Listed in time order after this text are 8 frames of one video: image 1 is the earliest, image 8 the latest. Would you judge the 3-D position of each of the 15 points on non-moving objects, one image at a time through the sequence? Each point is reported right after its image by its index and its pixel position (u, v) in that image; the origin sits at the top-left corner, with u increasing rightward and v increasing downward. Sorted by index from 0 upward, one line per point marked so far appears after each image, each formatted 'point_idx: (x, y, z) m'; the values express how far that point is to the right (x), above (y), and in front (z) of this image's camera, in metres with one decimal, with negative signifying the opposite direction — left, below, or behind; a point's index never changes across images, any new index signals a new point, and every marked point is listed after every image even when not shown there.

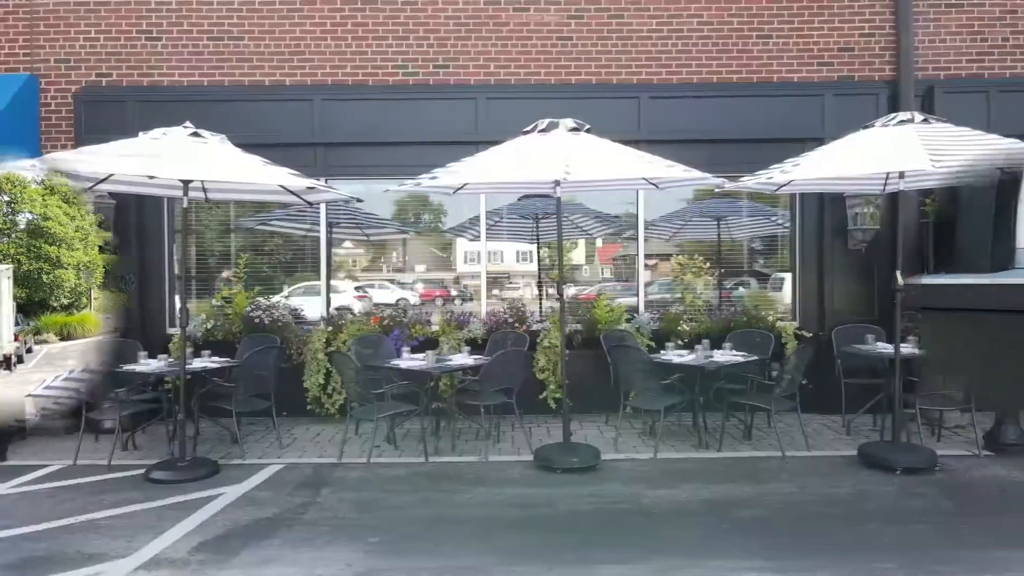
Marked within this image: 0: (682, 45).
0: (+1.2, +1.7, +7.7) m
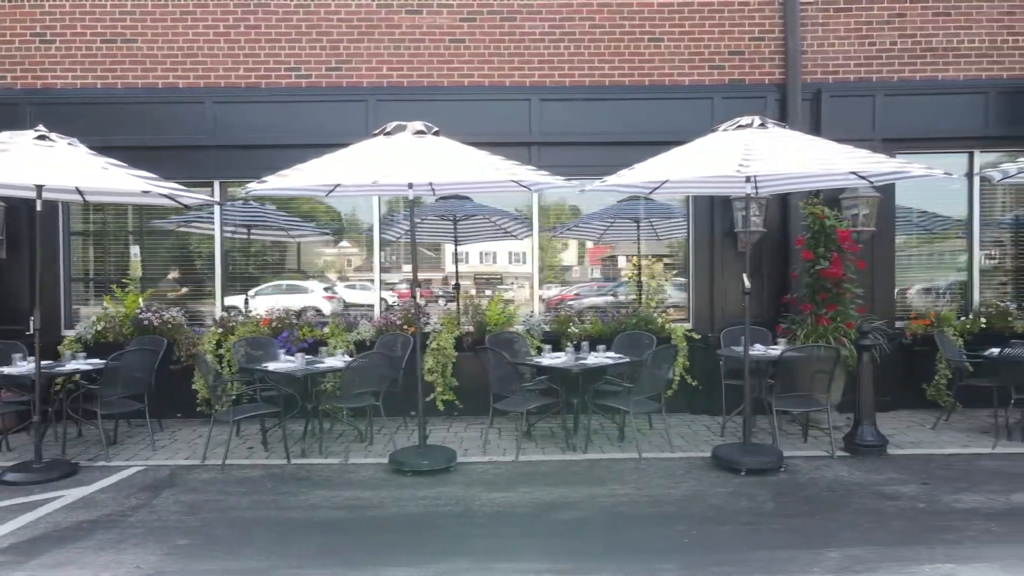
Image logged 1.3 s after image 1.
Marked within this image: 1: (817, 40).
0: (+0.4, +1.7, +7.8) m
1: (+2.1, +1.7, +7.7) m
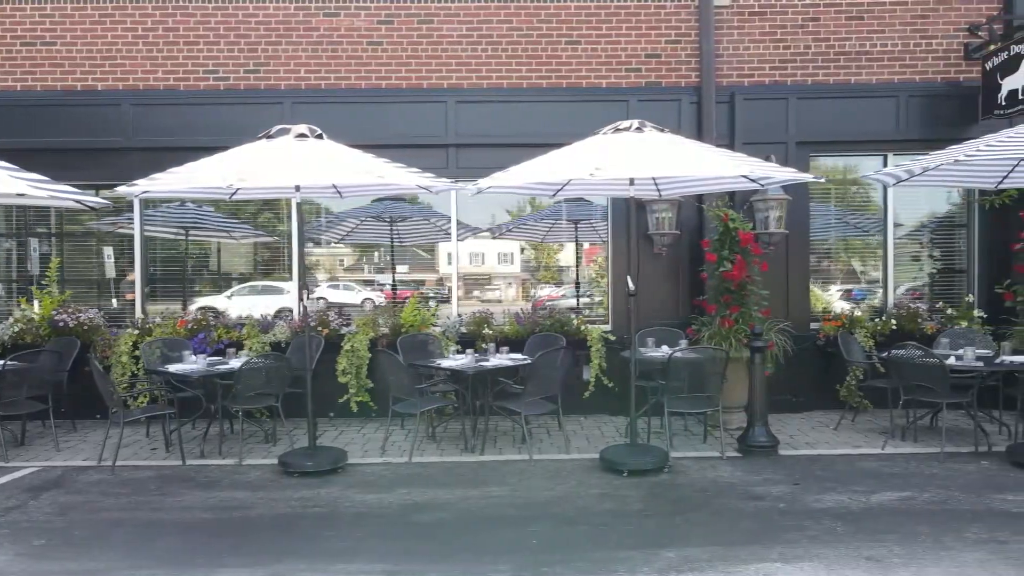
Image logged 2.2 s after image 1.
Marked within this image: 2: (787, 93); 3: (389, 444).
0: (-0.1, +1.7, +7.8) m
1: (+1.5, +1.7, +7.8) m
2: (+1.9, +1.3, +7.7) m
3: (-0.7, -0.9, +6.6) m
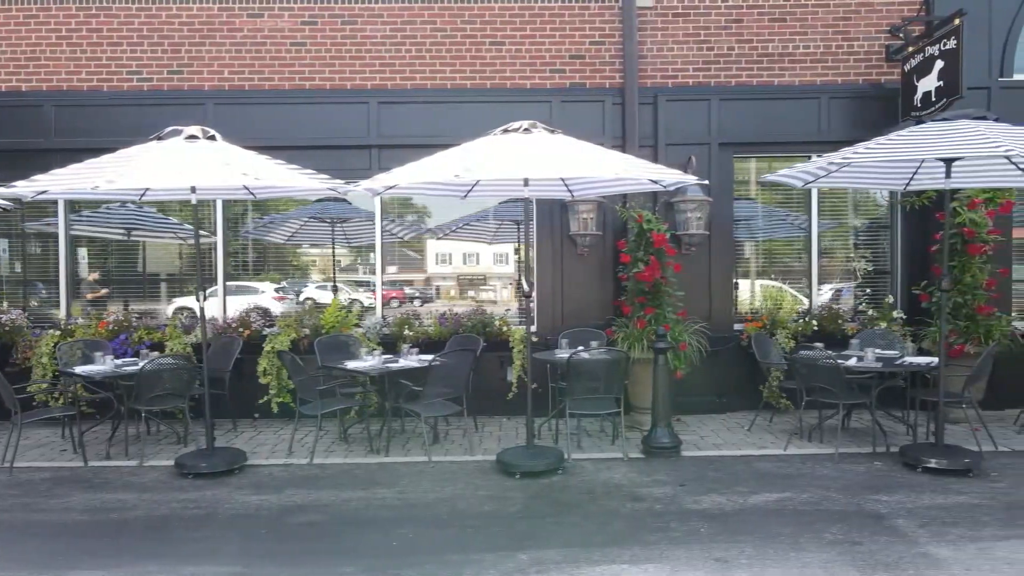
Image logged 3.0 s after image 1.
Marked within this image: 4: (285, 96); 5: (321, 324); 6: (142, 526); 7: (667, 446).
0: (-0.7, +1.7, +7.8) m
1: (+1.0, +1.7, +7.8) m
2: (+1.4, +1.3, +7.7) m
3: (-1.2, -0.9, +6.6) m
4: (-1.6, +1.3, +7.7) m
5: (-1.3, -0.2, +7.7) m
6: (-1.5, -1.0, +4.6) m
7: (+0.8, -0.8, +5.9) m
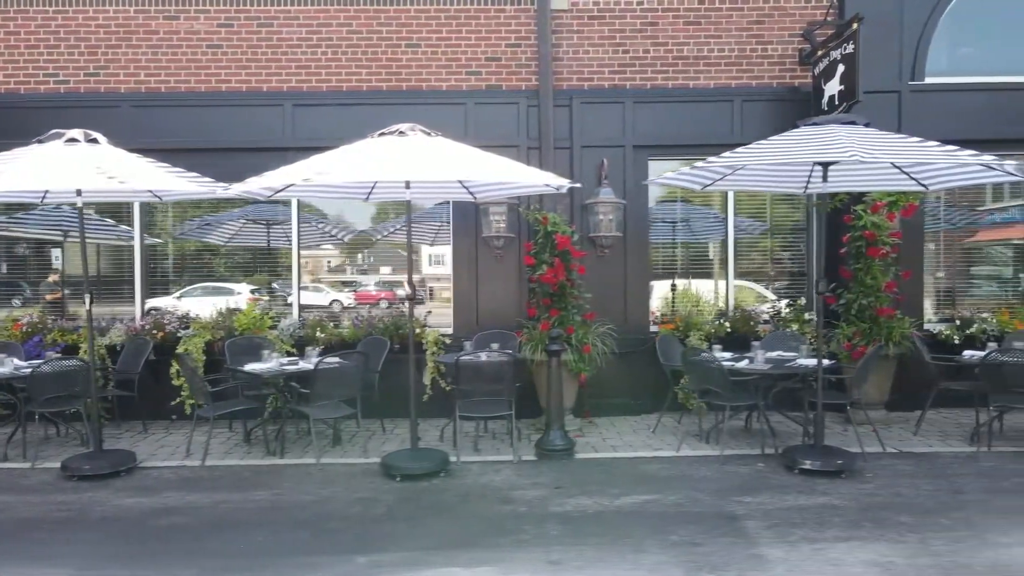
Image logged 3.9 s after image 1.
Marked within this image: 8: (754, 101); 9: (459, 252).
0: (-1.3, +1.6, +7.8) m
1: (+0.4, +1.7, +7.8) m
2: (+0.8, +1.3, +7.7) m
3: (-1.8, -0.9, +6.6) m
4: (-2.2, +1.3, +7.8) m
5: (-1.9, -0.3, +7.7) m
6: (-2.1, -1.0, +4.6) m
7: (+0.3, -0.8, +6.0) m
8: (+1.7, +1.3, +7.7) m
9: (-0.4, +0.3, +7.9) m
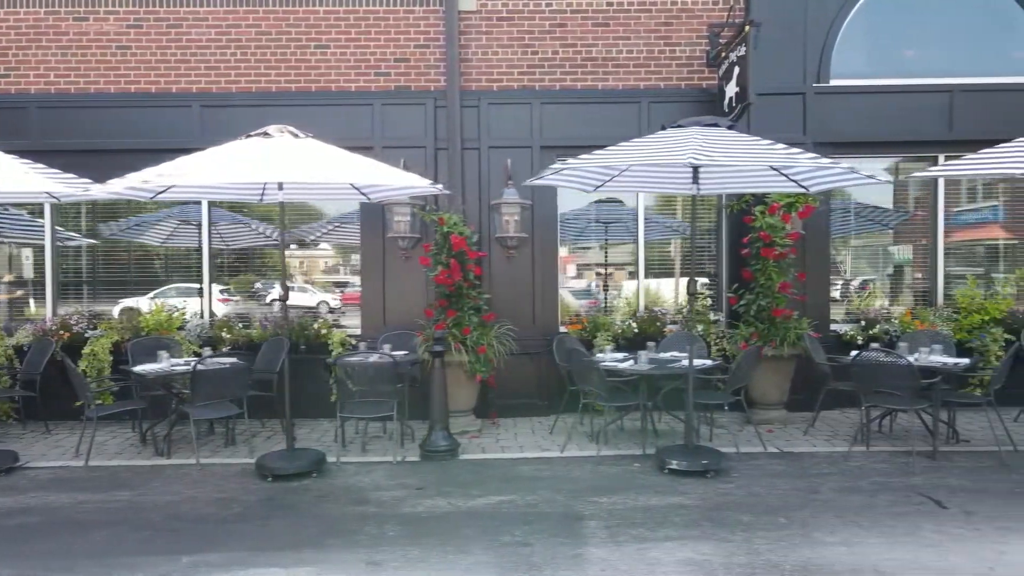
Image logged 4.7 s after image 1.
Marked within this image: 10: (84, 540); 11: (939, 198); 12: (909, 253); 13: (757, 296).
0: (-1.9, +1.6, +7.8) m
1: (-0.2, +1.7, +7.8) m
2: (+0.1, +1.3, +7.8) m
3: (-2.5, -0.9, +6.6) m
4: (-2.8, +1.3, +7.8) m
5: (-2.5, -0.3, +7.7) m
6: (-2.7, -1.0, +4.6) m
7: (-0.4, -0.9, +6.0) m
8: (+1.0, +1.3, +7.8) m
9: (-1.0, +0.3, +7.9) m
10: (-1.6, -1.0, +4.3) m
11: (+3.0, +0.6, +7.8) m
12: (+2.8, +0.2, +7.9) m
13: (+1.5, 0.0, +7.0) m
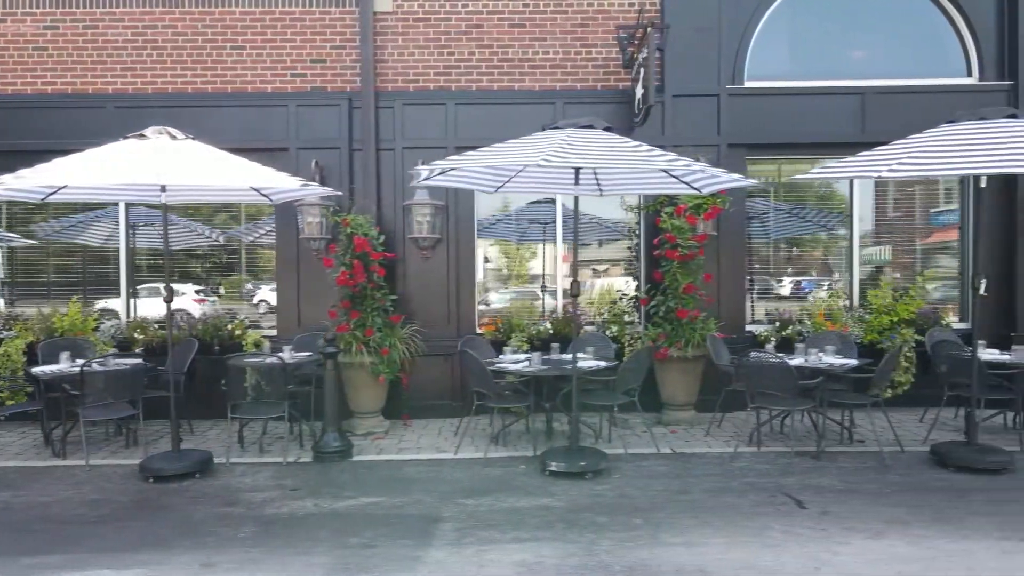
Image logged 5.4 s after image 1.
0: (-2.5, +1.6, +7.8) m
1: (-0.8, +1.7, +7.9) m
2: (-0.5, +1.3, +7.8) m
3: (-3.0, -0.9, +6.6) m
4: (-3.4, +1.3, +7.8) m
5: (-3.1, -0.3, +7.7) m
6: (-3.3, -1.0, +4.6) m
7: (-0.9, -0.9, +6.0) m
8: (+0.5, +1.3, +7.8) m
9: (-1.6, +0.2, +7.9) m
10: (-2.2, -1.0, +4.3) m
11: (+2.4, +0.6, +7.9) m
12: (+2.2, +0.2, +7.9) m
13: (+0.9, -0.1, +7.0) m
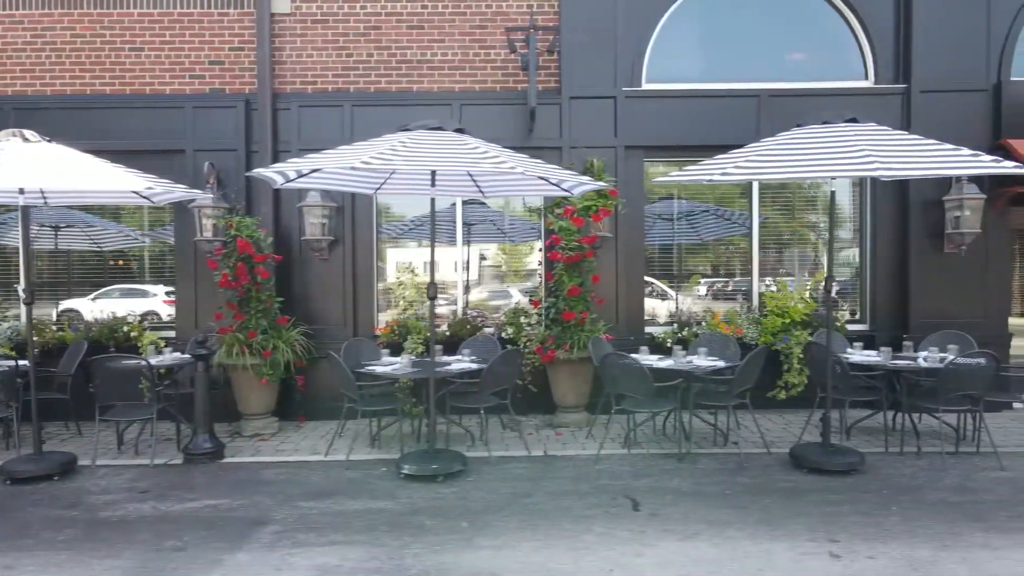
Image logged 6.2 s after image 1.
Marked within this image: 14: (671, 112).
0: (-3.2, +1.6, +7.8) m
1: (-1.5, +1.7, +7.9) m
2: (-1.2, +1.3, +7.8) m
3: (-3.7, -1.0, +6.6) m
4: (-4.1, +1.3, +7.8) m
5: (-3.8, -0.3, +7.7) m
6: (-4.0, -1.0, +4.6) m
7: (-1.6, -0.9, +6.0) m
8: (-0.2, +1.3, +7.8) m
9: (-2.3, +0.2, +7.9) m
10: (-2.9, -1.0, +4.3) m
11: (+1.7, +0.6, +7.9) m
12: (+1.5, +0.2, +7.9) m
13: (+0.2, -0.1, +7.0) m
14: (+1.1, +1.2, +7.6) m
